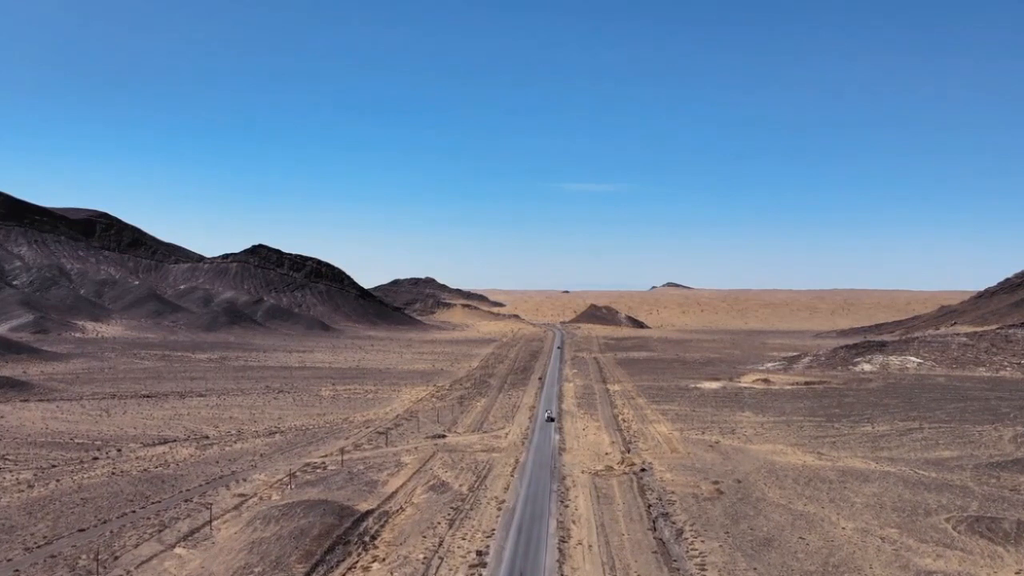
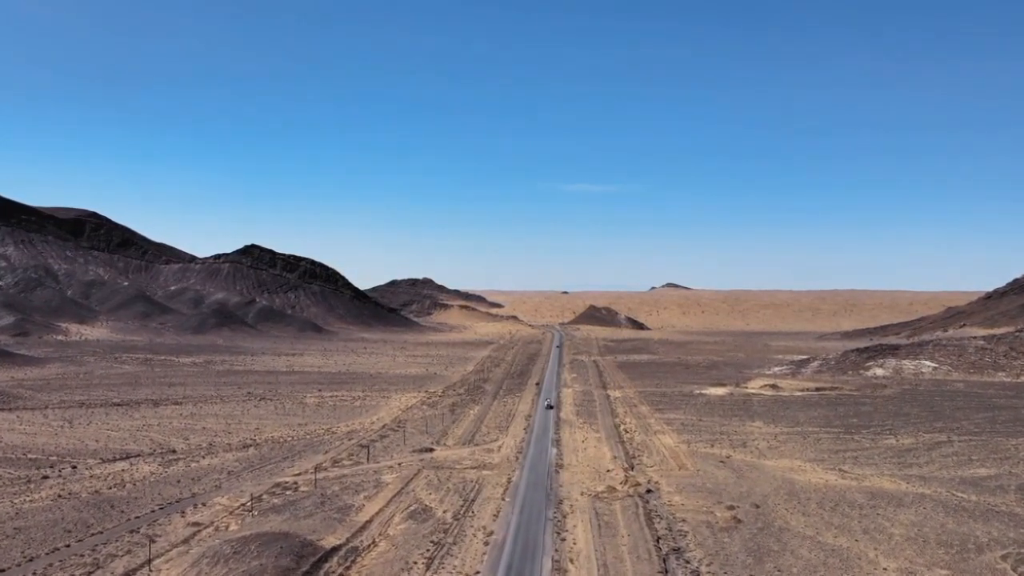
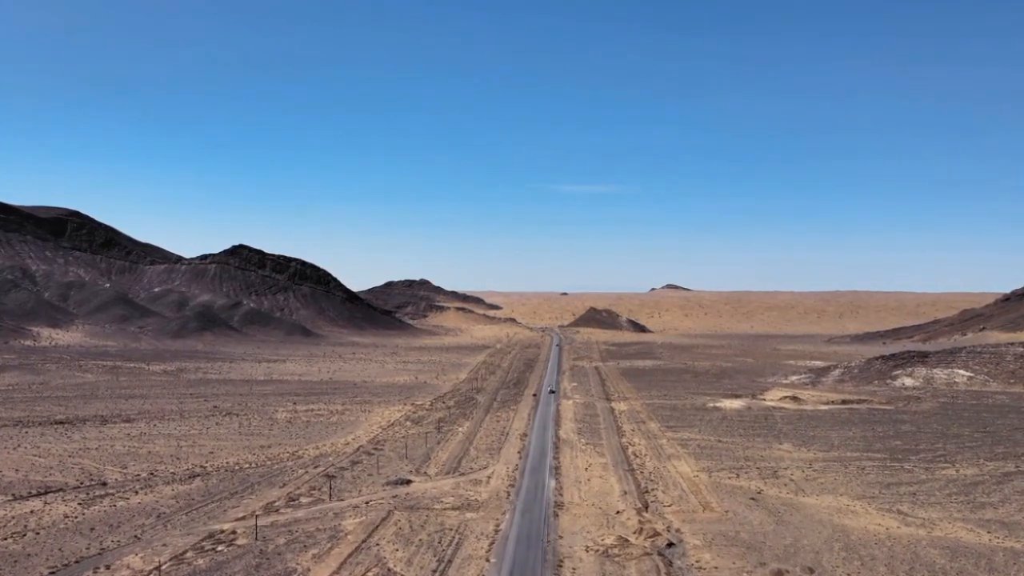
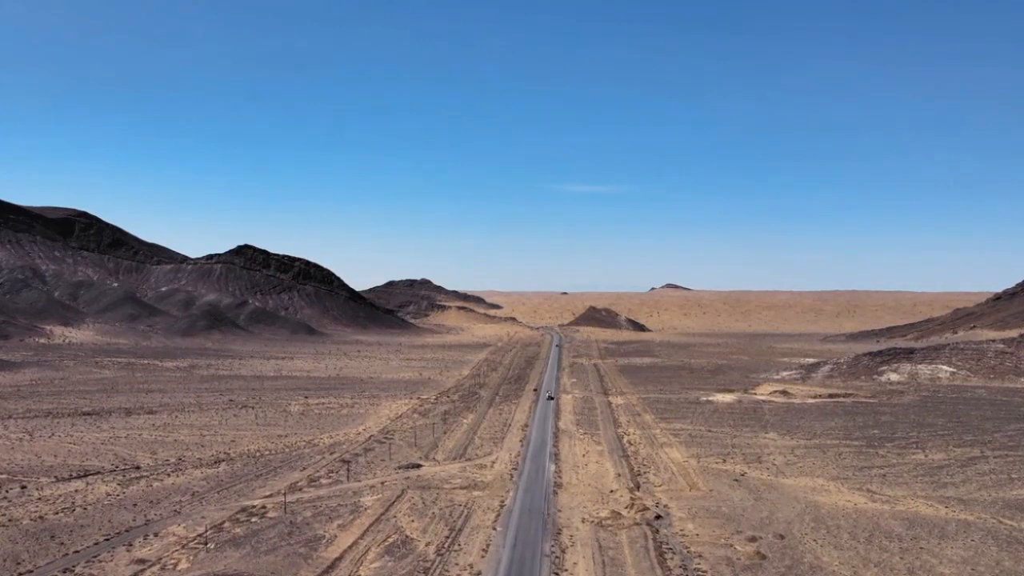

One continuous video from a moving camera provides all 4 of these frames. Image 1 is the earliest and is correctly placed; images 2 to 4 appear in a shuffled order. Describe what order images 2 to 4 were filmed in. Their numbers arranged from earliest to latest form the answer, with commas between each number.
2, 4, 3
